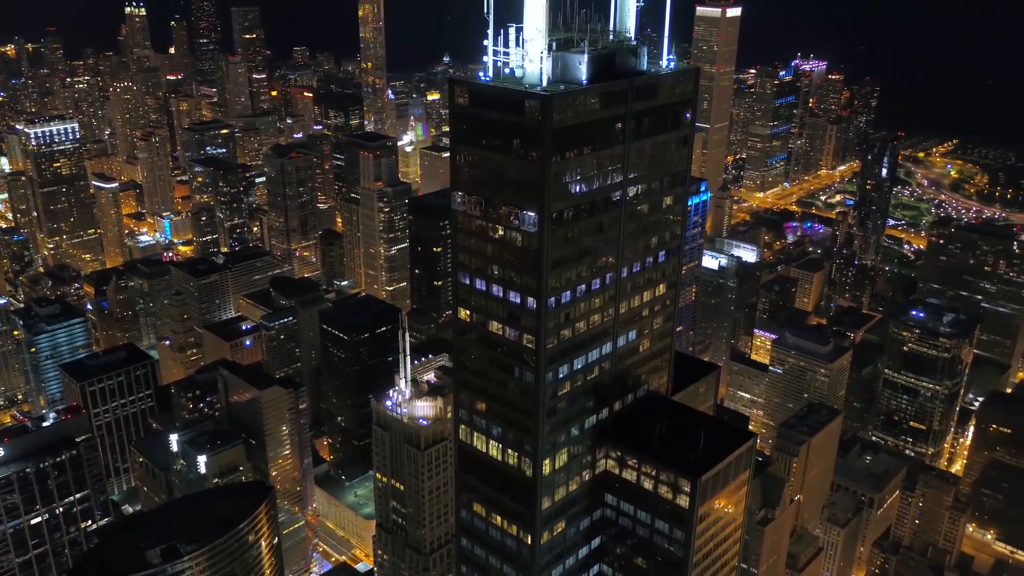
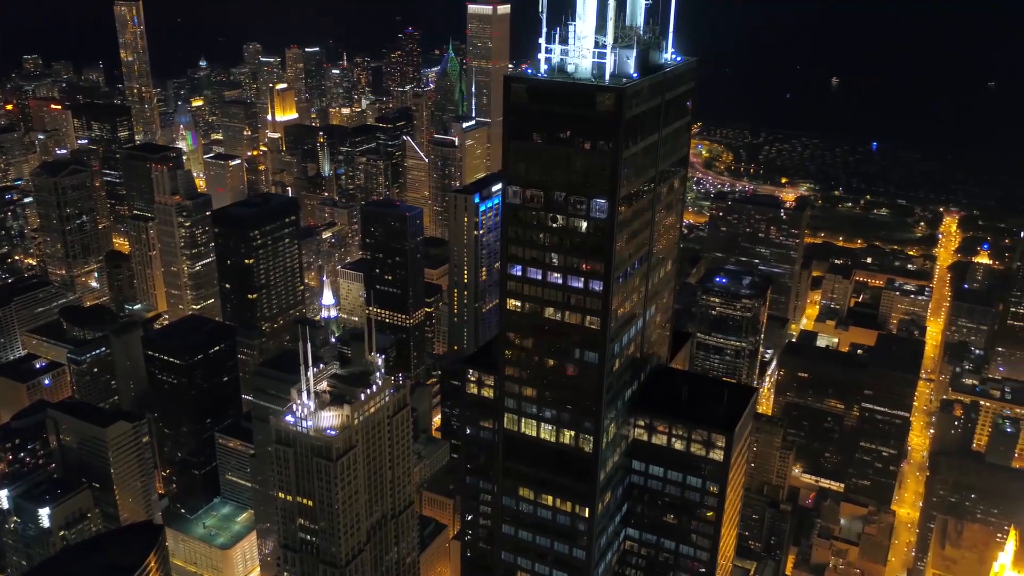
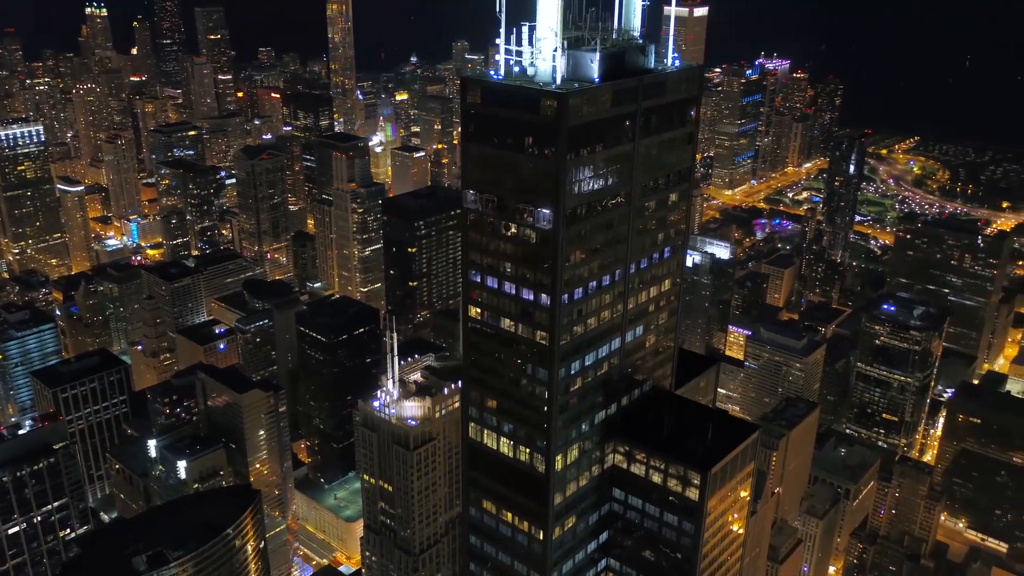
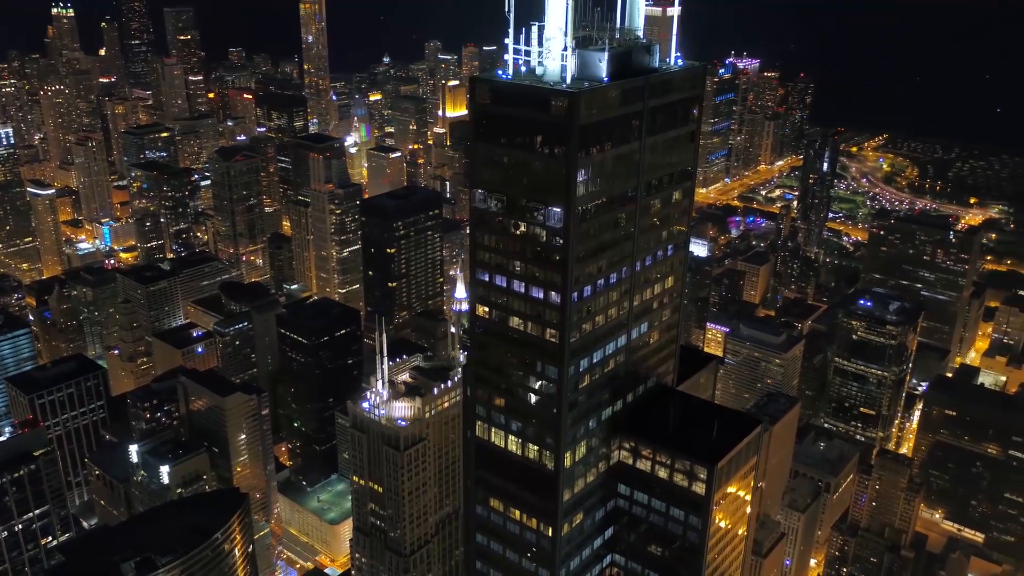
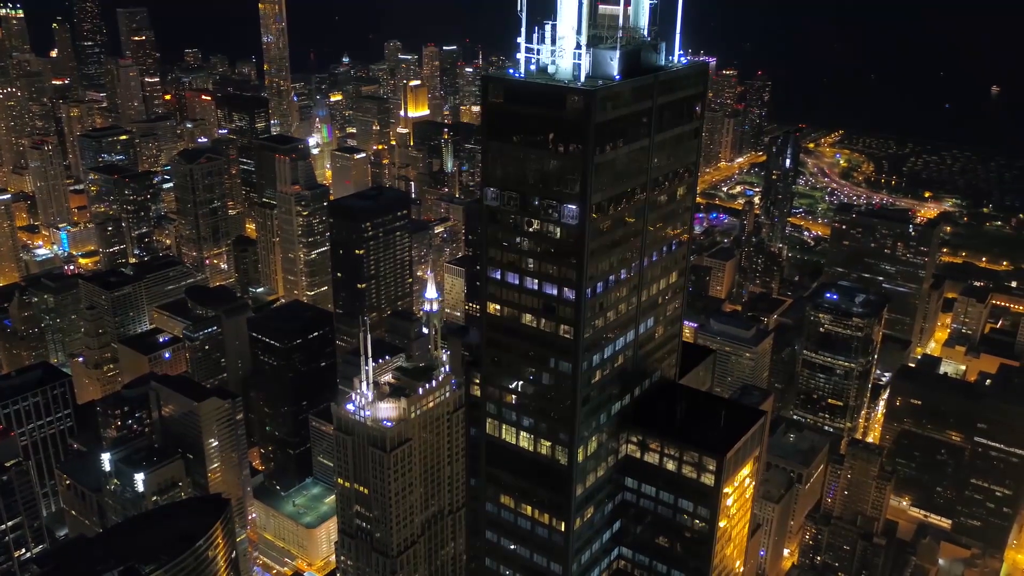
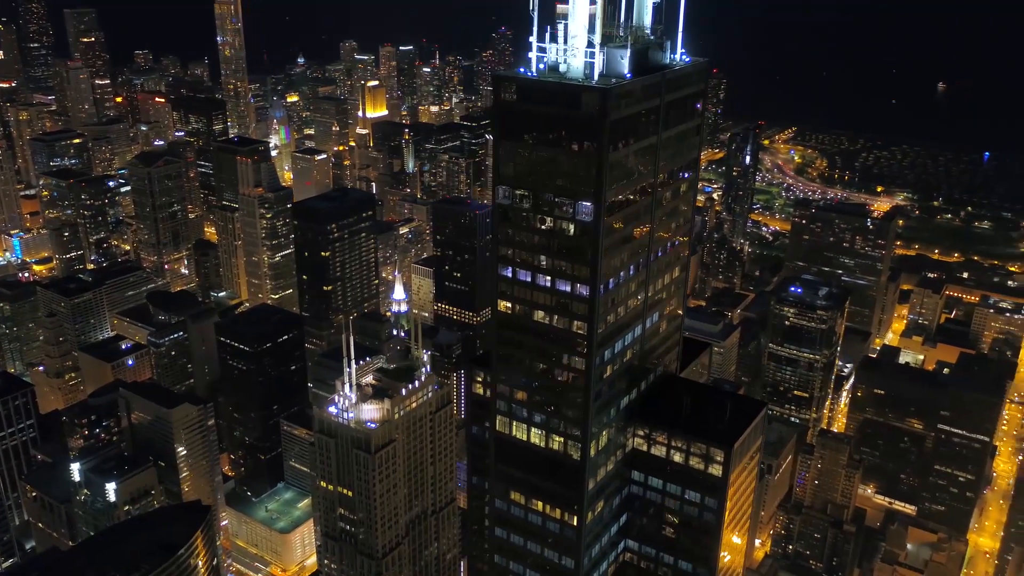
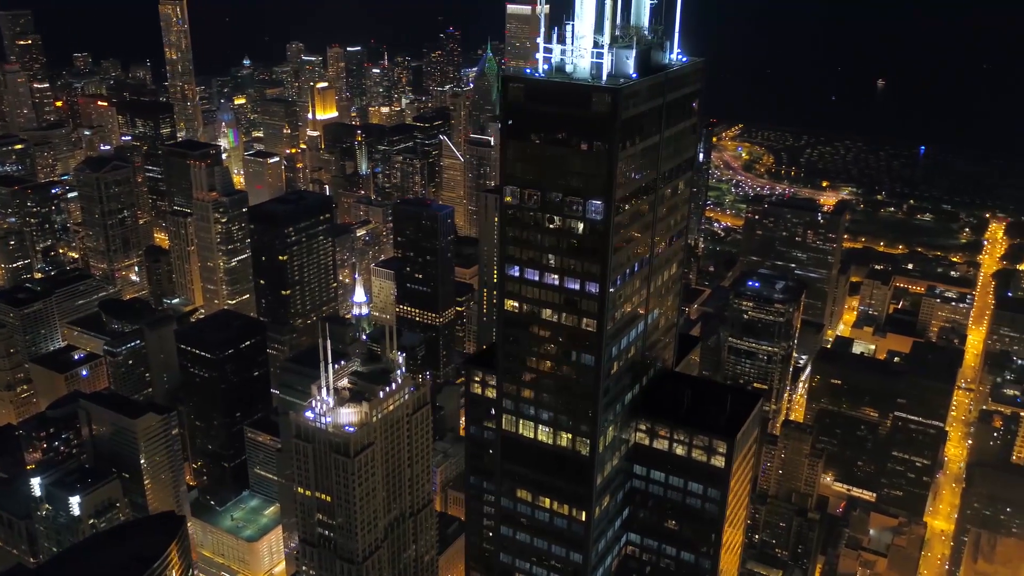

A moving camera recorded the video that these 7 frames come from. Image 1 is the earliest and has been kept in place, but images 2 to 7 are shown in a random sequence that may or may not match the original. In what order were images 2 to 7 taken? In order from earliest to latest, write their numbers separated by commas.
3, 4, 5, 6, 7, 2
